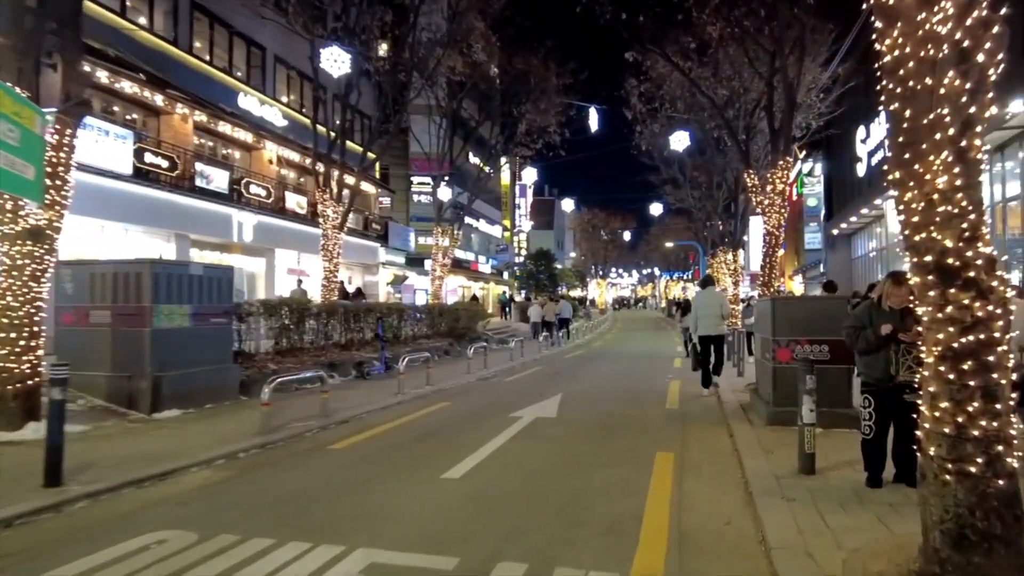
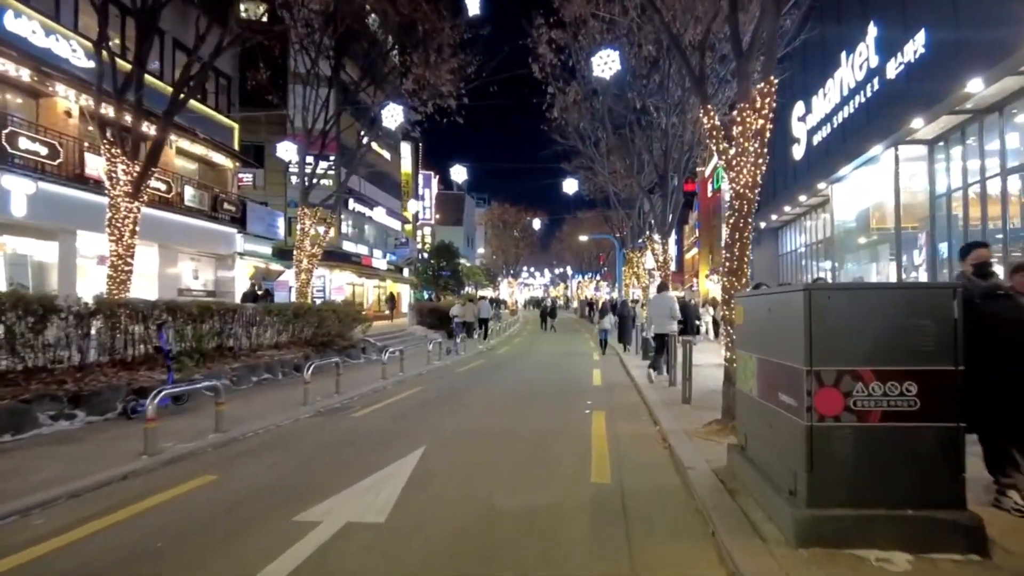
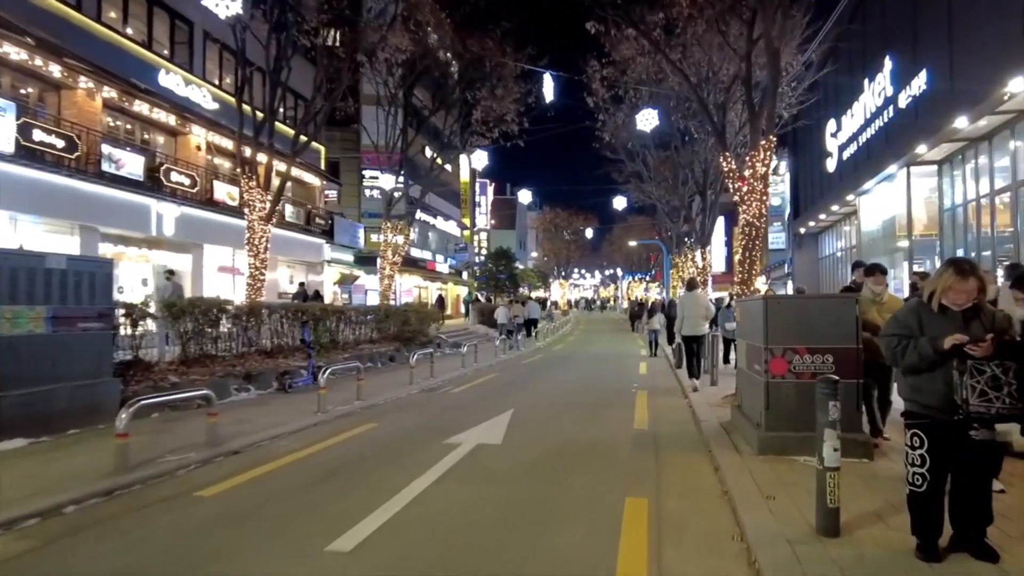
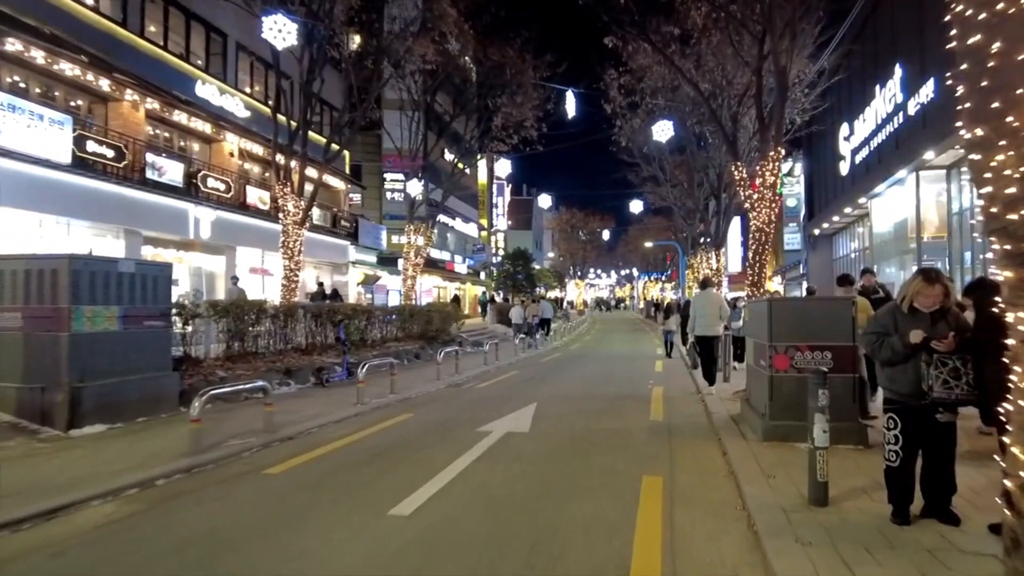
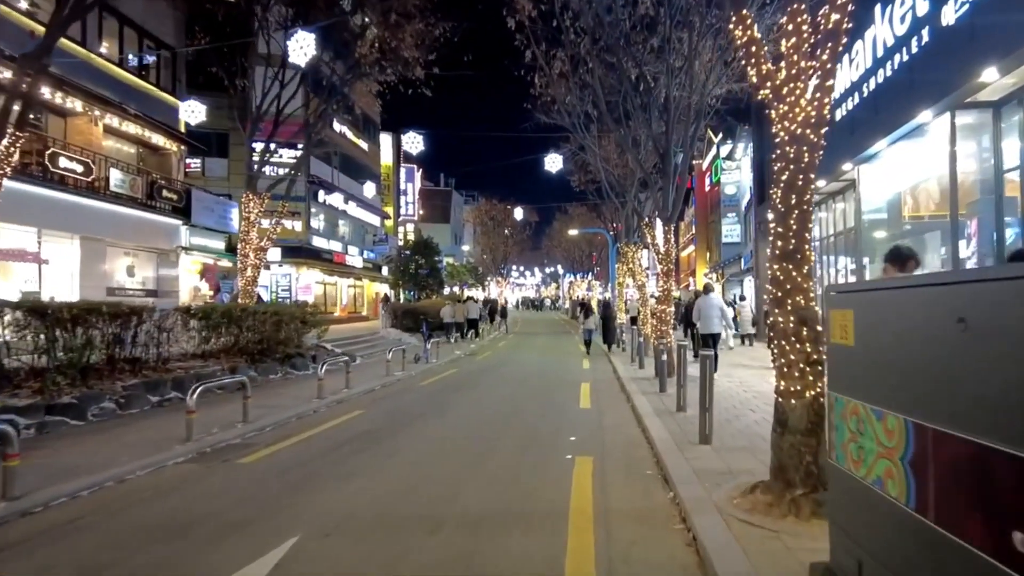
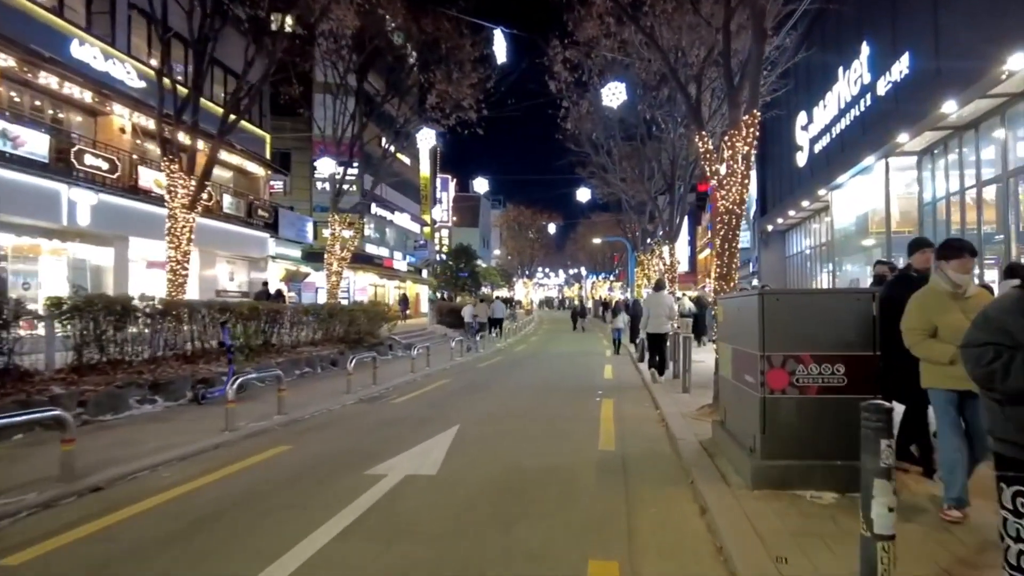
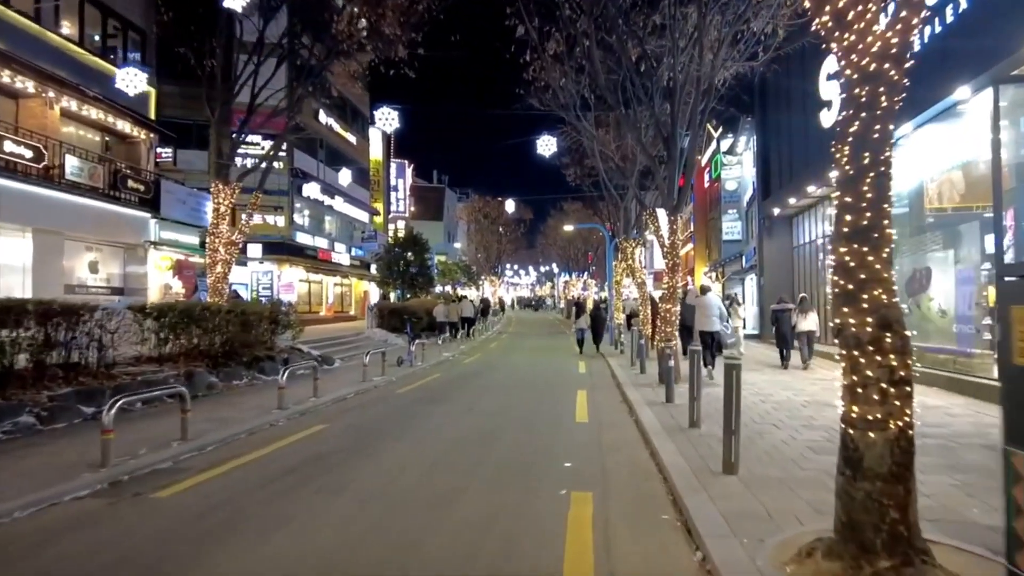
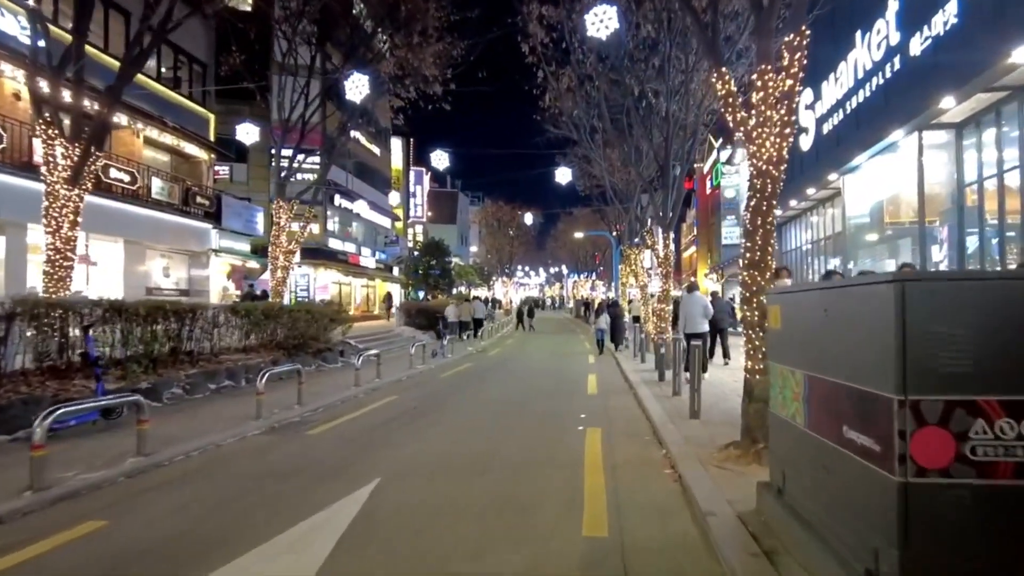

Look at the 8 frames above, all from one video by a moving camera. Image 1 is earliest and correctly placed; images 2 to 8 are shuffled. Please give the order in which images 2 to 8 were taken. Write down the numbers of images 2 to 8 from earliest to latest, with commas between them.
4, 3, 6, 2, 8, 5, 7
